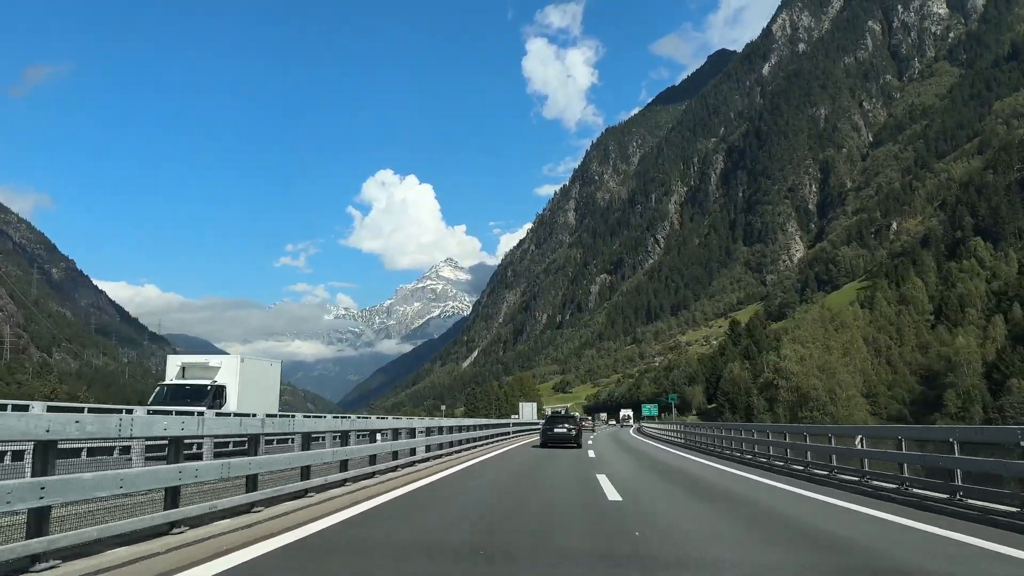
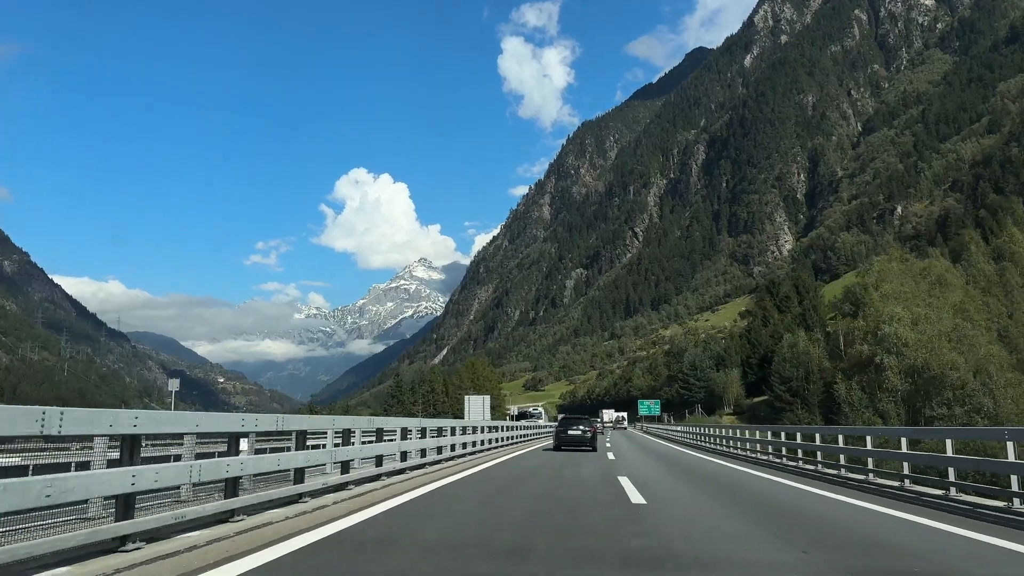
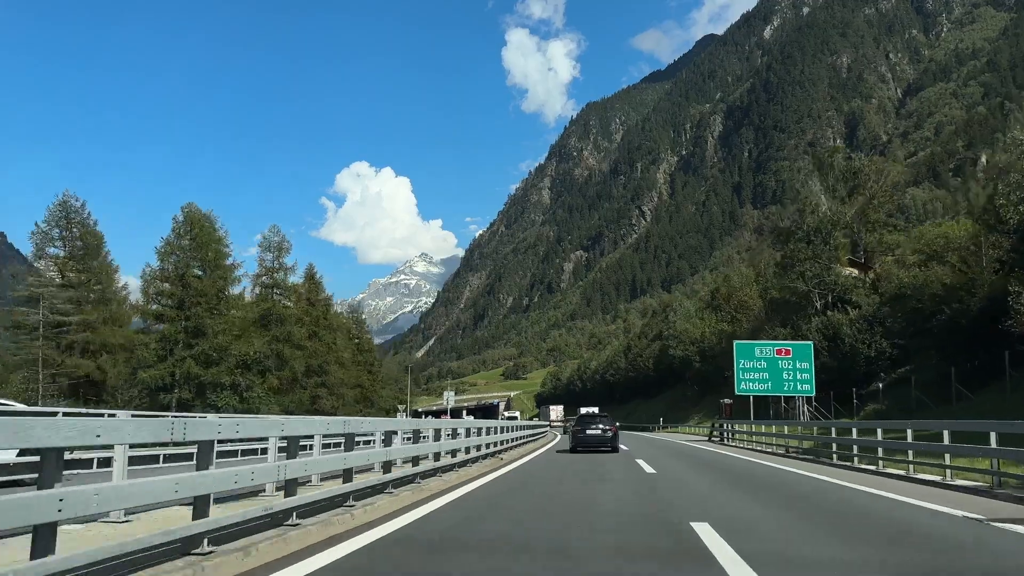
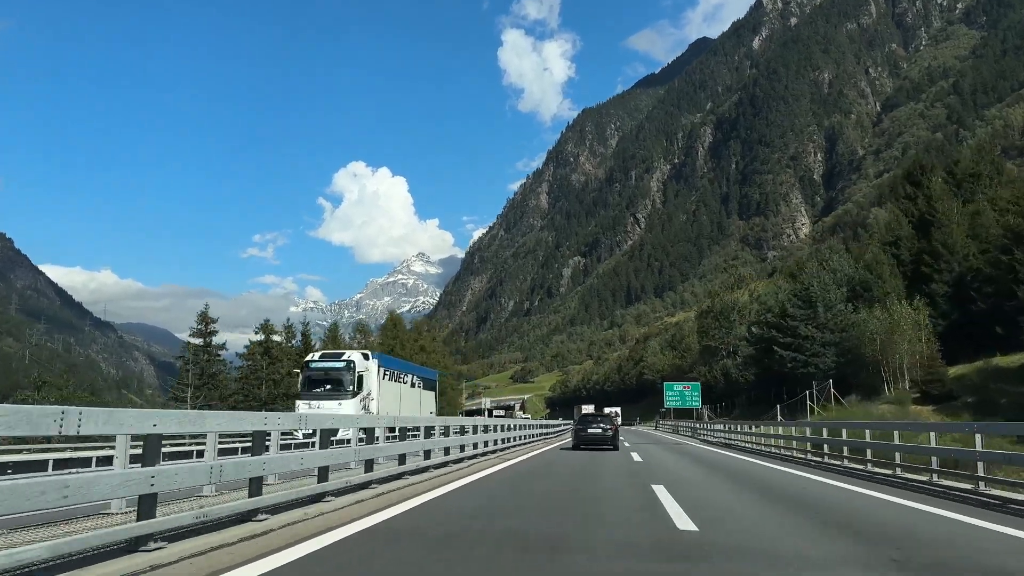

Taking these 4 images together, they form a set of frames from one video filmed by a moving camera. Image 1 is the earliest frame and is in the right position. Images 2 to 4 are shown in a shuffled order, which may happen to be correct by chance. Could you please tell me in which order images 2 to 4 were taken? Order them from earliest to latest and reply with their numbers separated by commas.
2, 4, 3
